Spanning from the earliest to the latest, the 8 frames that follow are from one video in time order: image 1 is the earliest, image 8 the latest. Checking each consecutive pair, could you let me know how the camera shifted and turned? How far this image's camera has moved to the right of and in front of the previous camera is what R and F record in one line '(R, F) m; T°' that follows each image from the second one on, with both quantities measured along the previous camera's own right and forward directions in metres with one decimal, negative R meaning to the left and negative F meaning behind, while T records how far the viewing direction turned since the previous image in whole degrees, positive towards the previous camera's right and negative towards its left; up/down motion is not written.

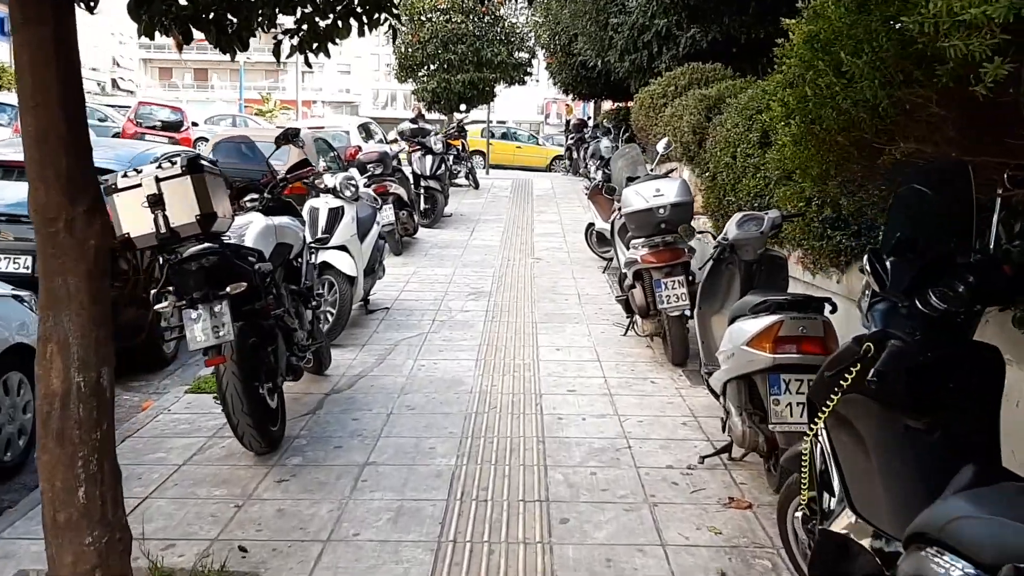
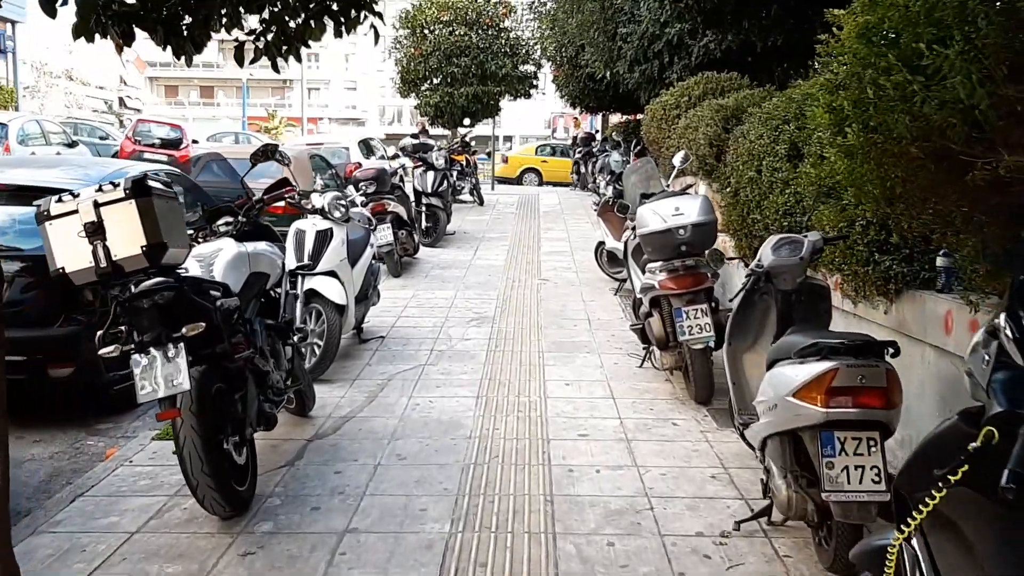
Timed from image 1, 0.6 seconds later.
(0.0, +0.6) m; -1°
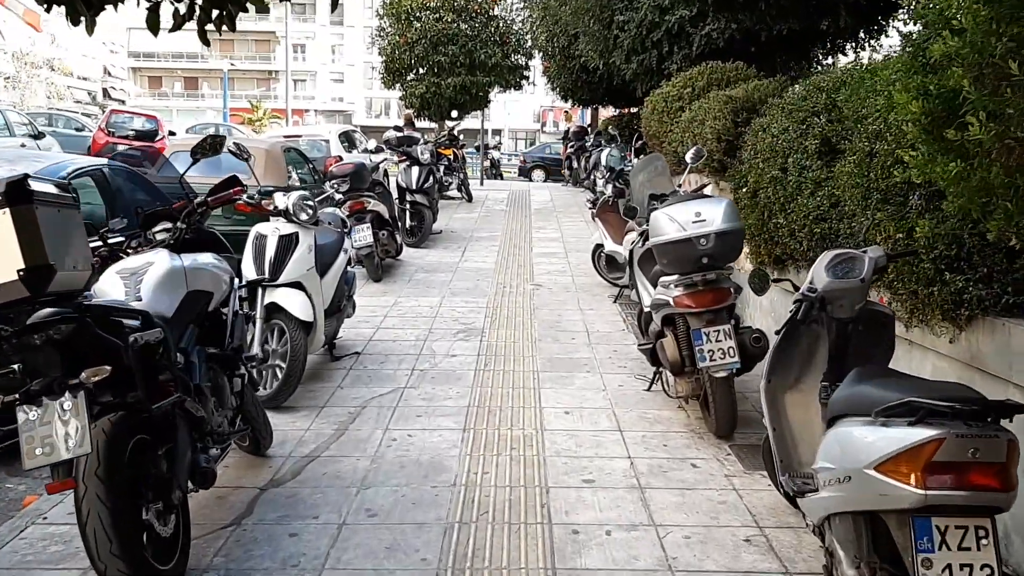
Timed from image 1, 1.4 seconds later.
(0.0, +0.7) m; +1°
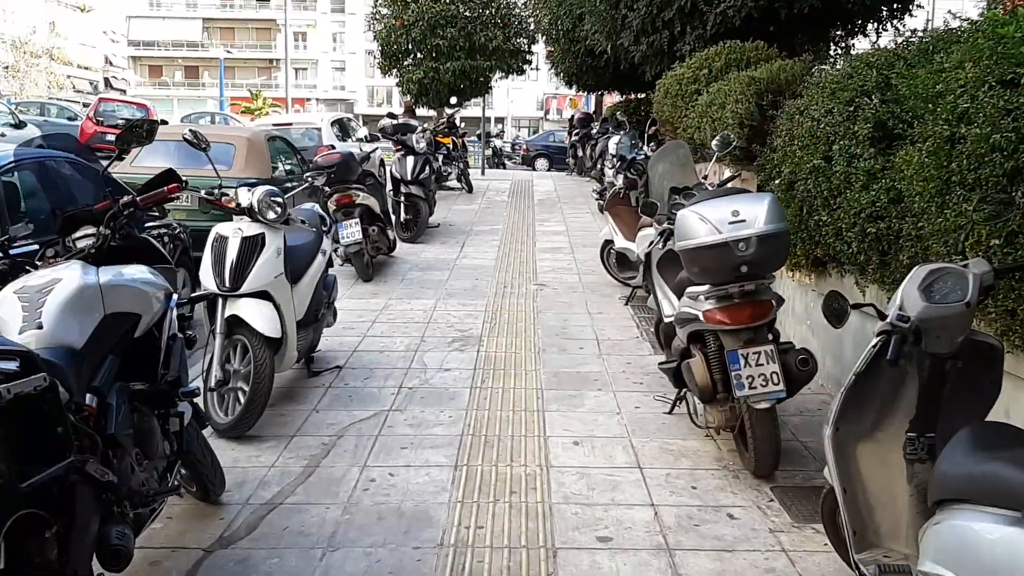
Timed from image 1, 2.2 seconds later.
(0.0, +0.7) m; 0°
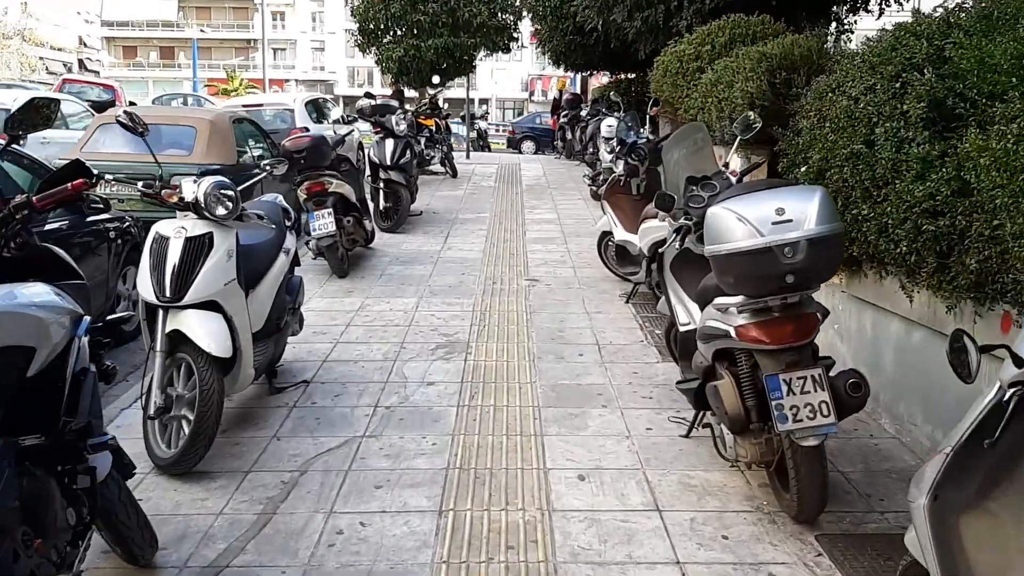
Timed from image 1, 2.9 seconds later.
(0.0, +0.7) m; +1°
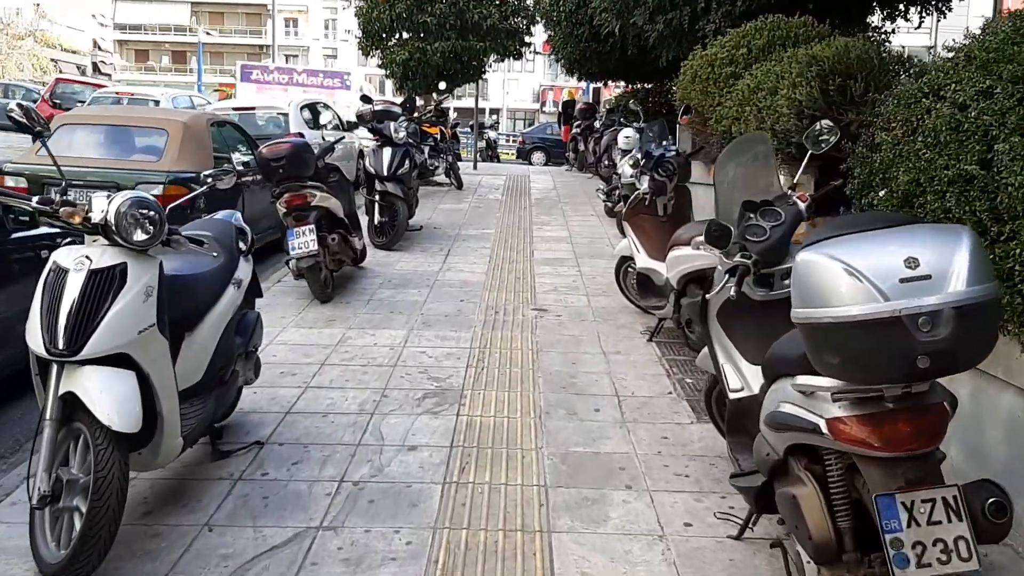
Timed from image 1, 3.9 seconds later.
(0.0, +0.9) m; -1°
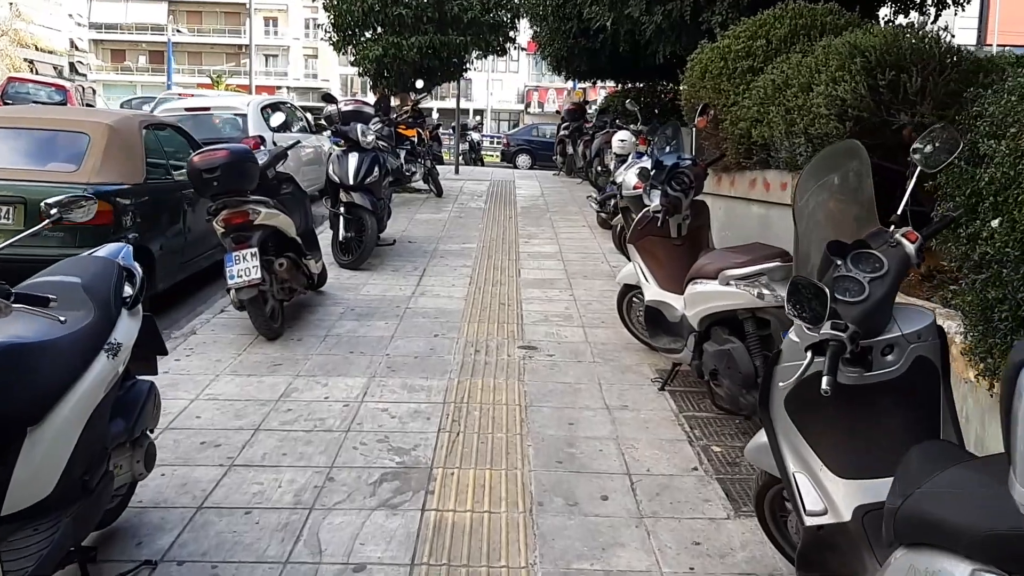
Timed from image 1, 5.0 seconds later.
(0.0, +1.0) m; +1°
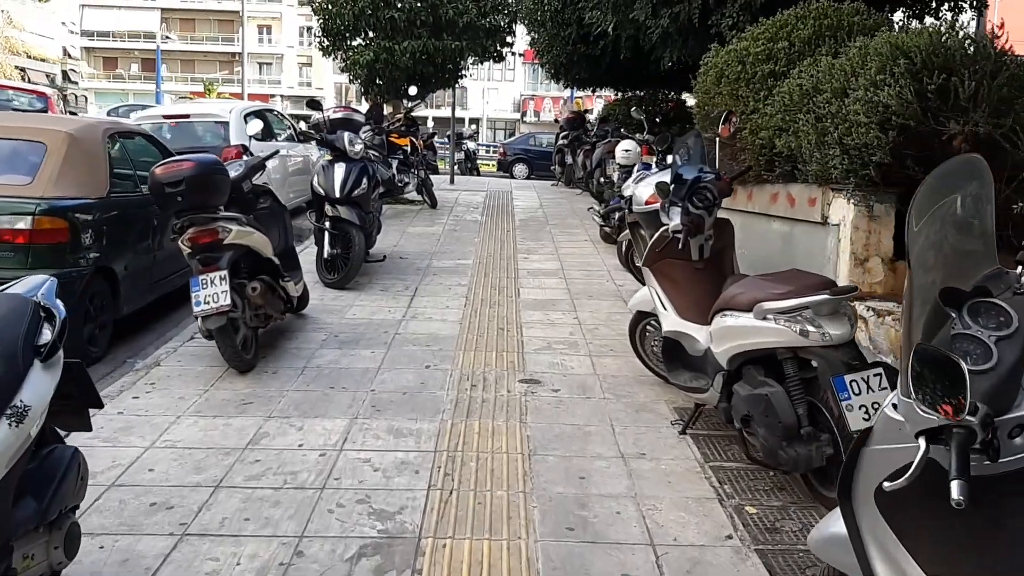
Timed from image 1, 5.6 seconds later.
(0.0, +0.6) m; 0°
